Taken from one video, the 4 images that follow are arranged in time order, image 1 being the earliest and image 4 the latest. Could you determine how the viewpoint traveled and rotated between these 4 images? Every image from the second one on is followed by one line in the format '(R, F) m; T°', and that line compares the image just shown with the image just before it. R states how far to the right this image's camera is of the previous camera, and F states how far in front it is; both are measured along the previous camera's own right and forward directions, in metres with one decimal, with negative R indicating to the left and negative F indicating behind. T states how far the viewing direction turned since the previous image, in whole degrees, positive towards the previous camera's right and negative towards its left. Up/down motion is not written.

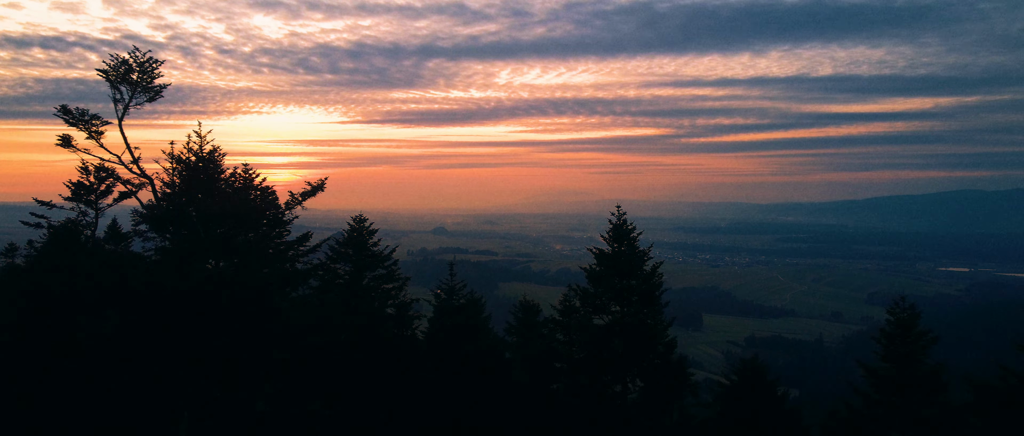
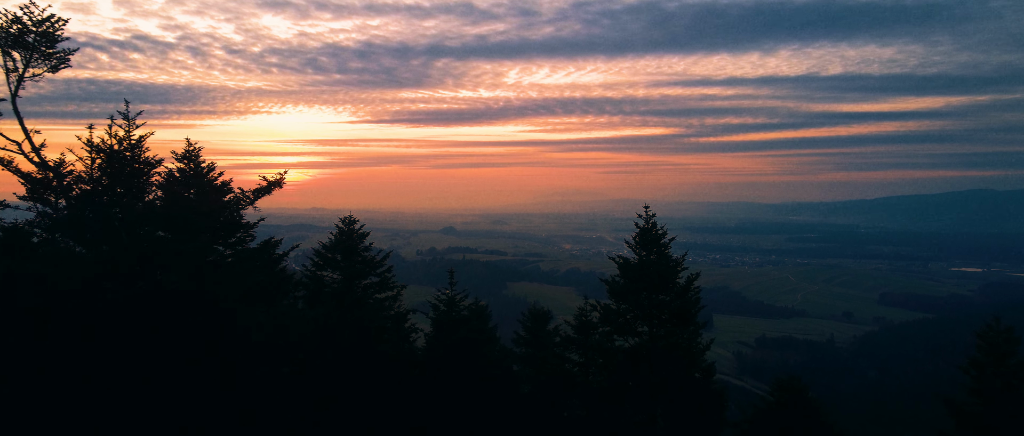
(-0.6, 0.0) m; 0°
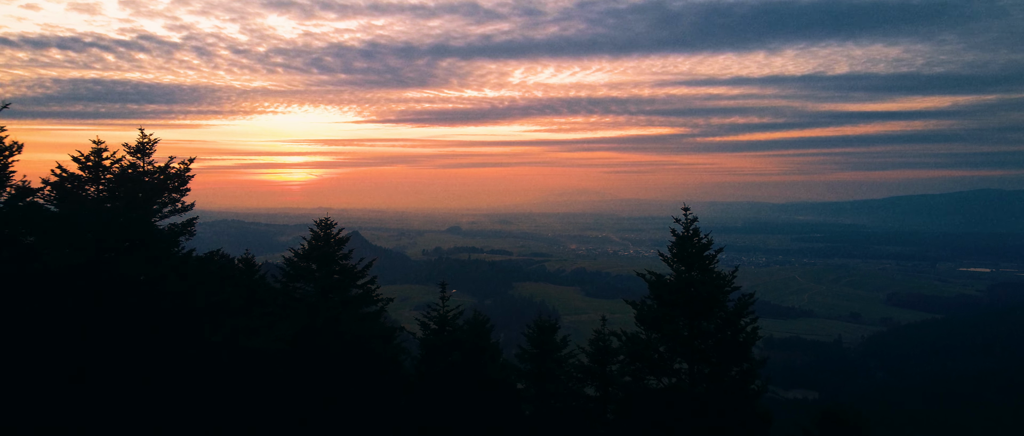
(-0.4, +0.1) m; 0°
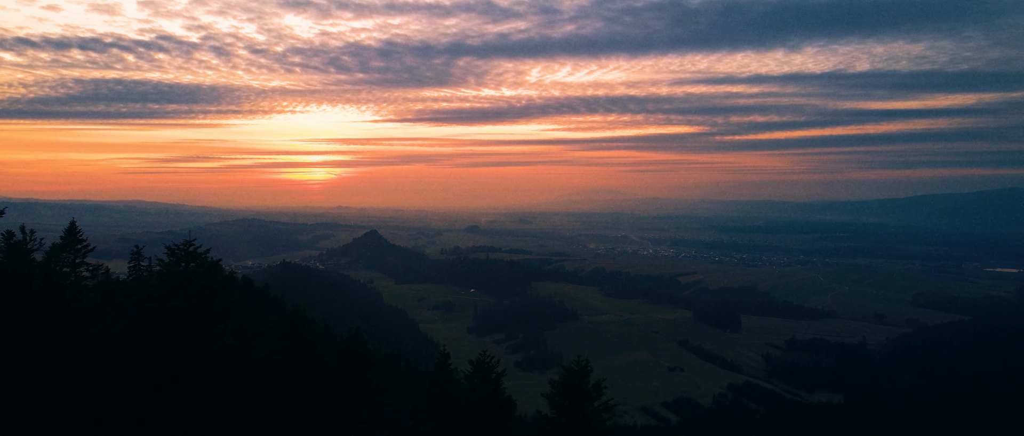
(-1.3, +0.2) m; -1°
